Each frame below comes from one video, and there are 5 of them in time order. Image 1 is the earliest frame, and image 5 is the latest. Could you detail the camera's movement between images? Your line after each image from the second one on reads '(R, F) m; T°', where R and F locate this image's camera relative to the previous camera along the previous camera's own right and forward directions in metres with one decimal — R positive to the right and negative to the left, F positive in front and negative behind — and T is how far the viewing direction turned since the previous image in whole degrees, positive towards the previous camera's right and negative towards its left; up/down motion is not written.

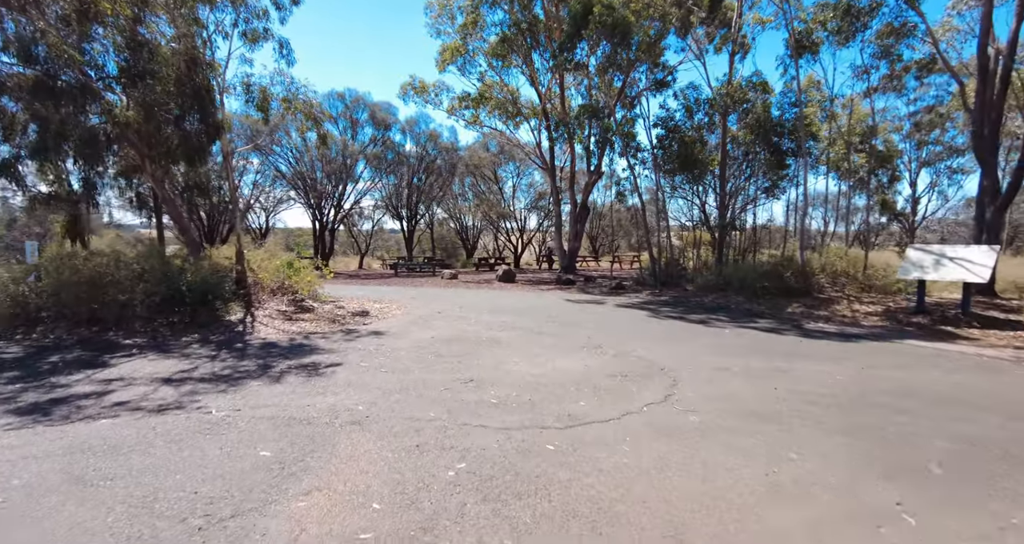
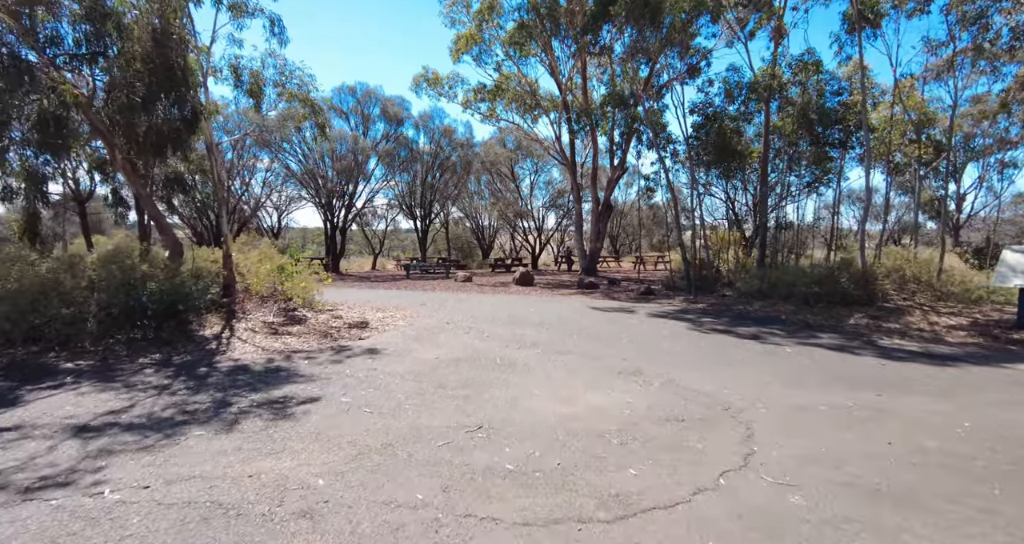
(0.0, +1.4) m; -2°
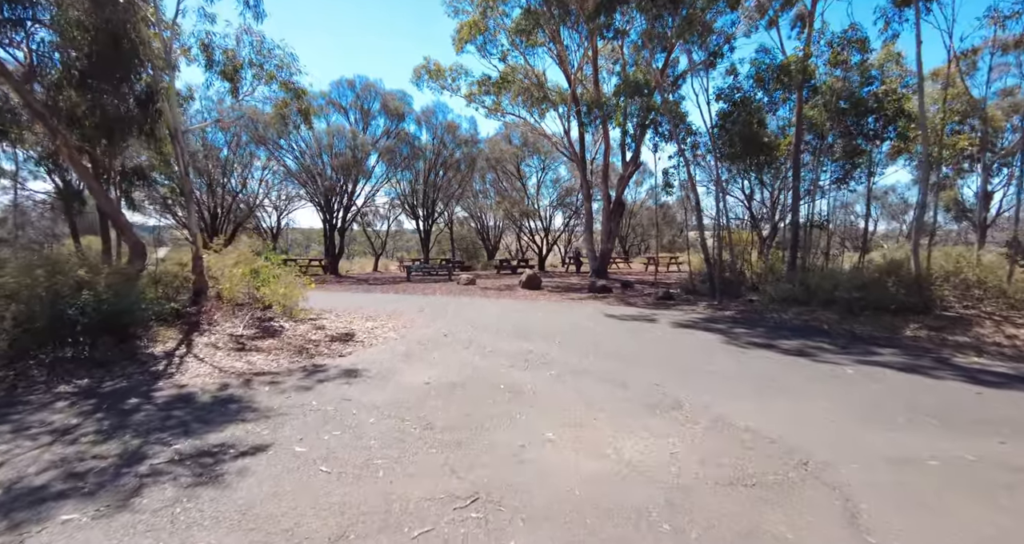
(0.0, +1.2) m; -1°
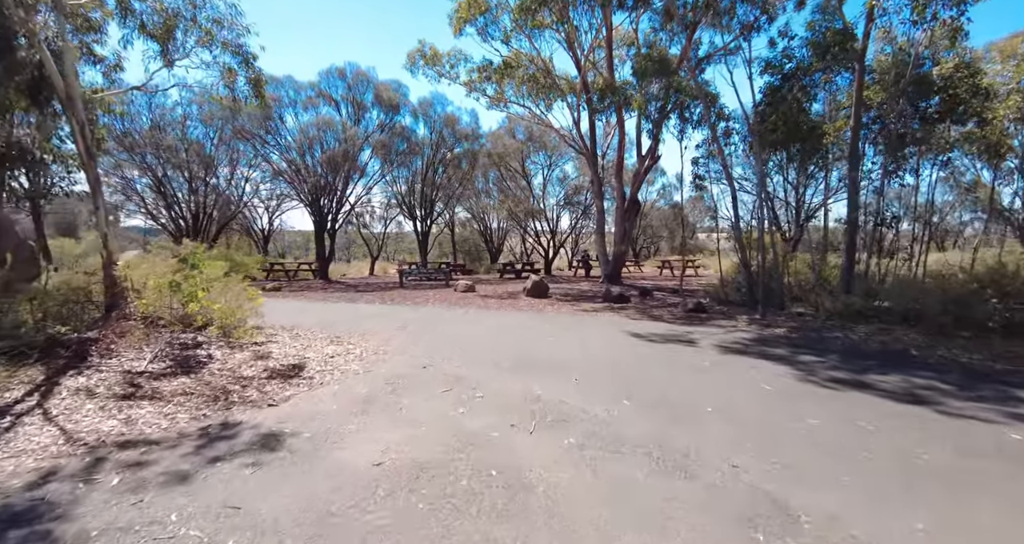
(0.0, +2.1) m; -1°
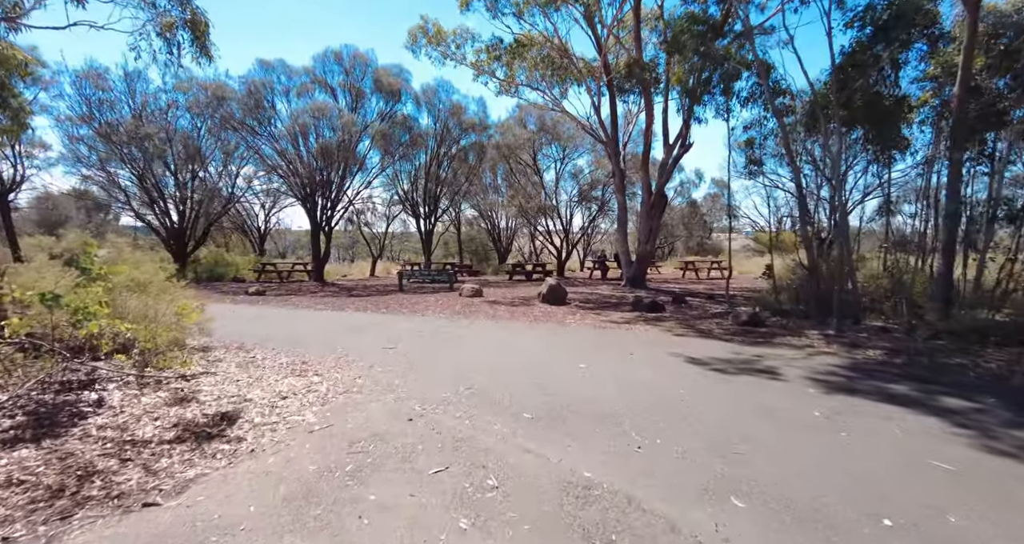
(-0.2, +2.1) m; -1°
